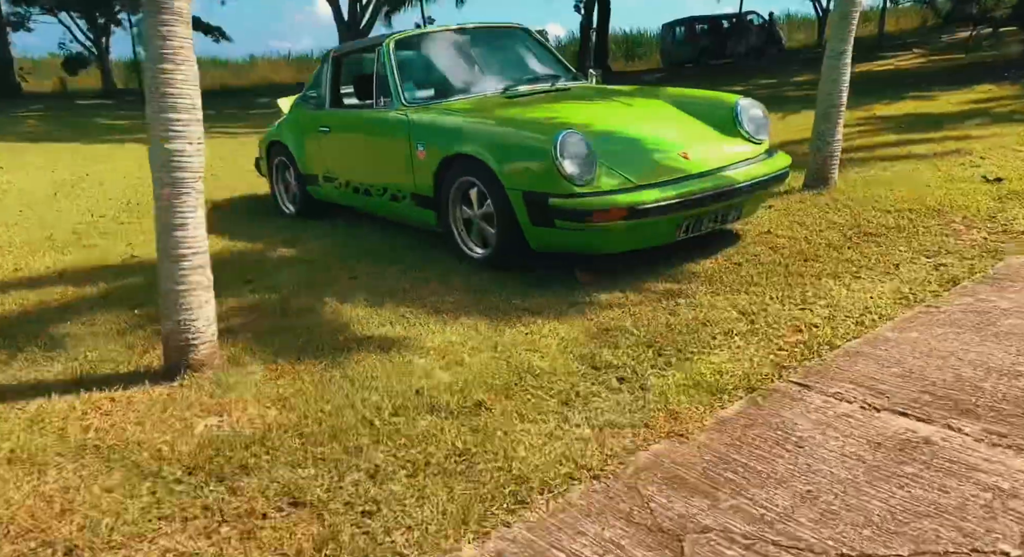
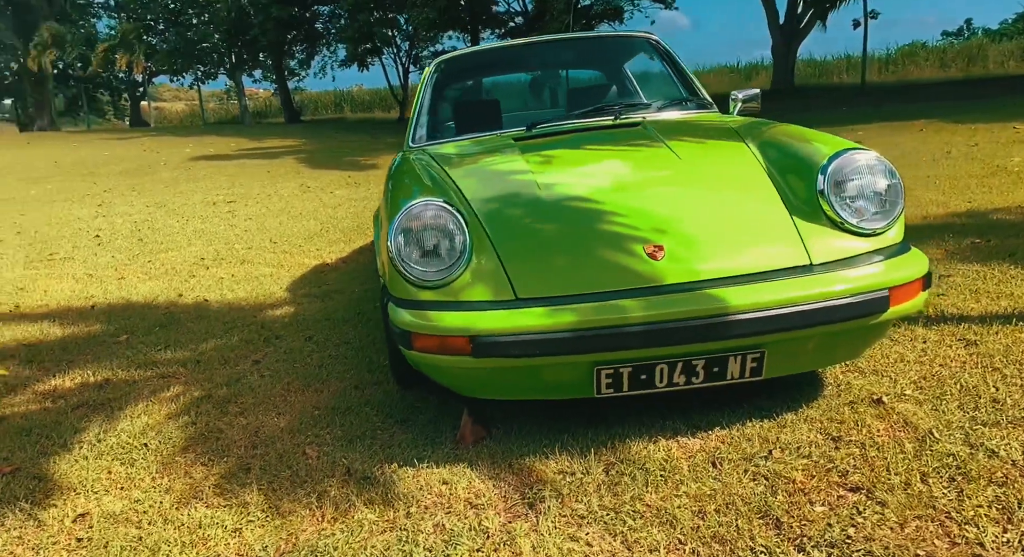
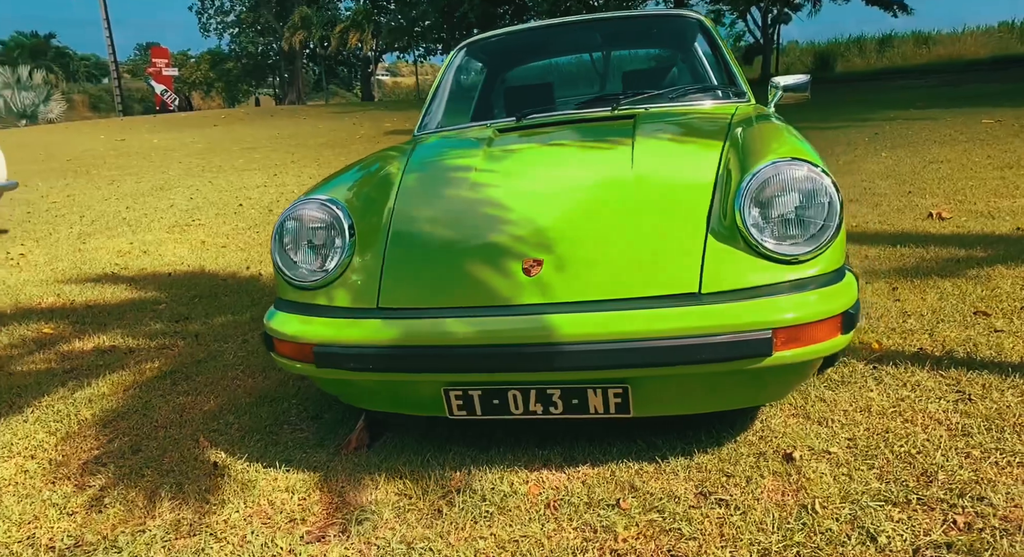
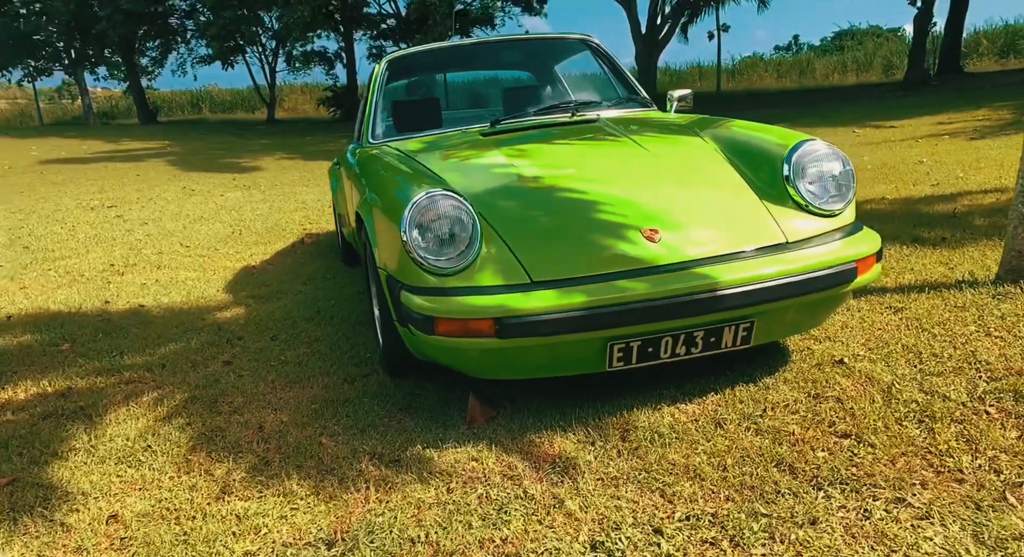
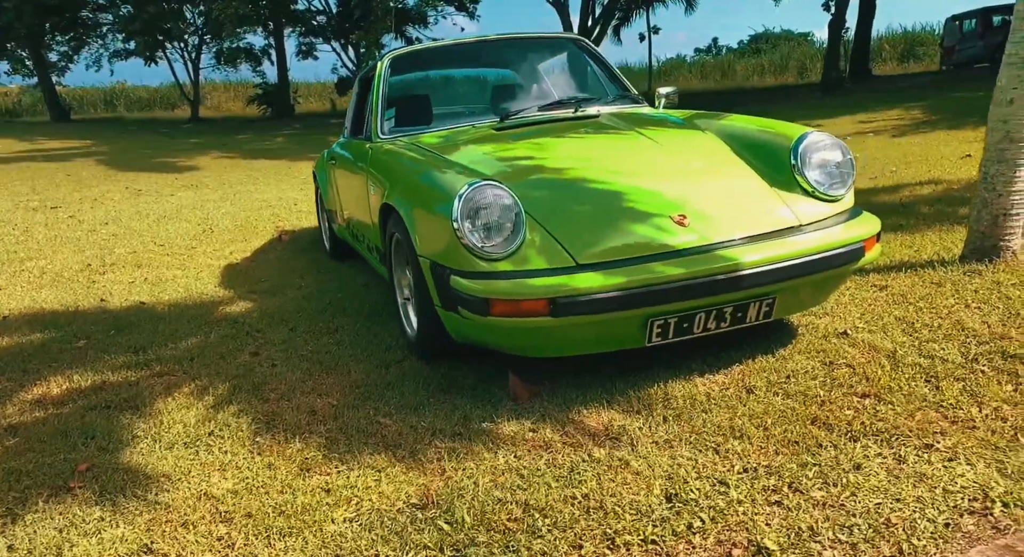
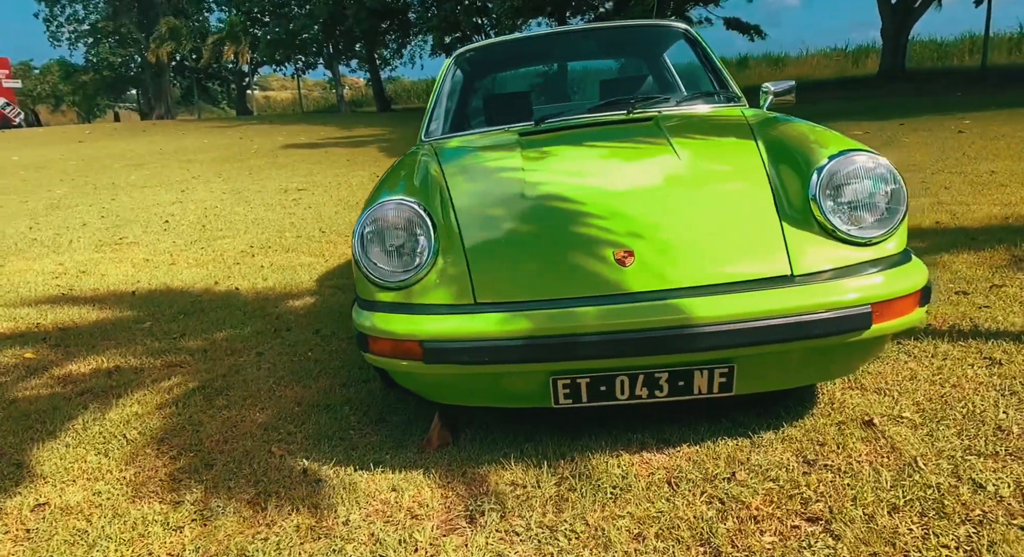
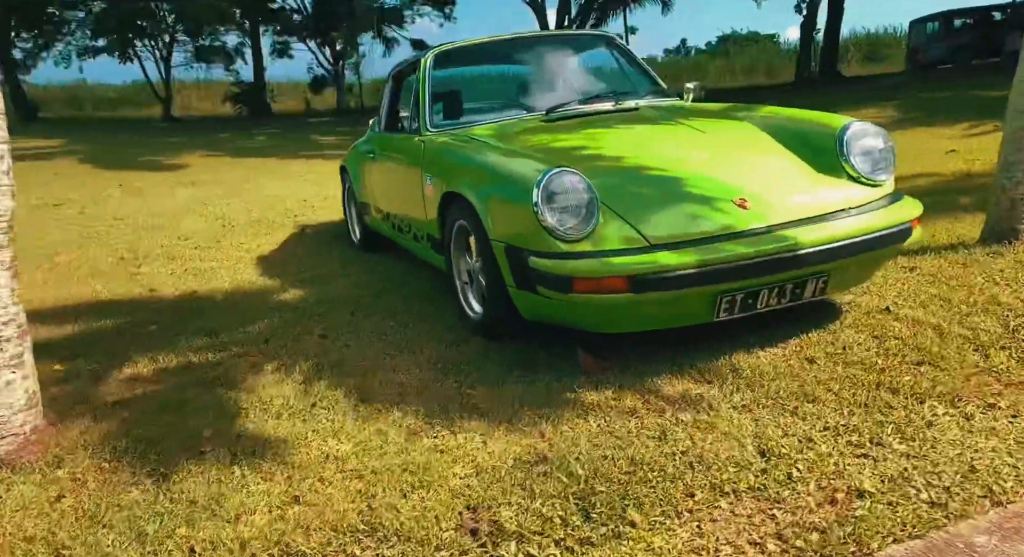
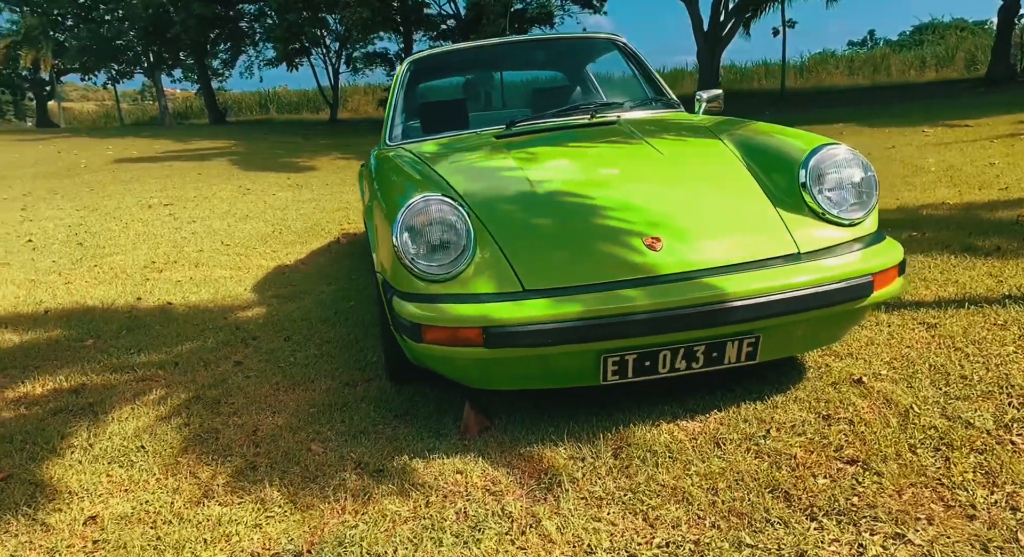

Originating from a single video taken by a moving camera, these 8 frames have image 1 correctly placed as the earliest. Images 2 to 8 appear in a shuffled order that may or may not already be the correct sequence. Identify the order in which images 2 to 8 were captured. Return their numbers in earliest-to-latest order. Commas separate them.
7, 5, 4, 8, 2, 6, 3
